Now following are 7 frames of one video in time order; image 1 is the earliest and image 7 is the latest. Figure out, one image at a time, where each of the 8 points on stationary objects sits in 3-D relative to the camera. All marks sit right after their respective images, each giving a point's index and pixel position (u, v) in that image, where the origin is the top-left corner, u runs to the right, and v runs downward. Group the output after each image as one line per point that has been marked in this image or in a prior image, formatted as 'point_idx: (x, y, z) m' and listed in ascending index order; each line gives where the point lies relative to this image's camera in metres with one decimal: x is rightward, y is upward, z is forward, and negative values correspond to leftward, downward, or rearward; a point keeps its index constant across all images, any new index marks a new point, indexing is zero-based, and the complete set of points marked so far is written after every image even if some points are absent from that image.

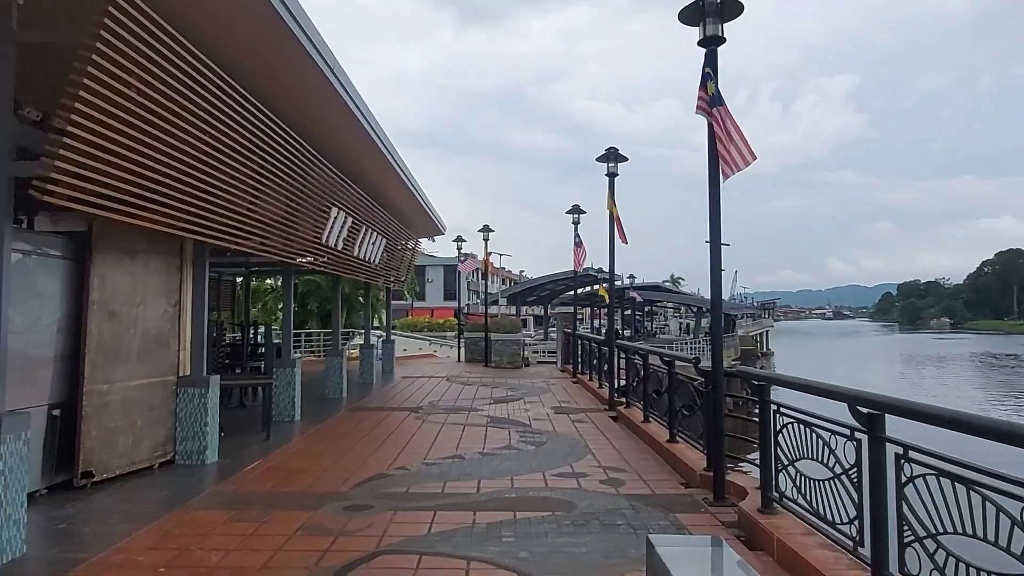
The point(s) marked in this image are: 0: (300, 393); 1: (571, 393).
0: (-2.7, -1.3, +8.8) m
1: (+1.0, -1.8, +12.0) m
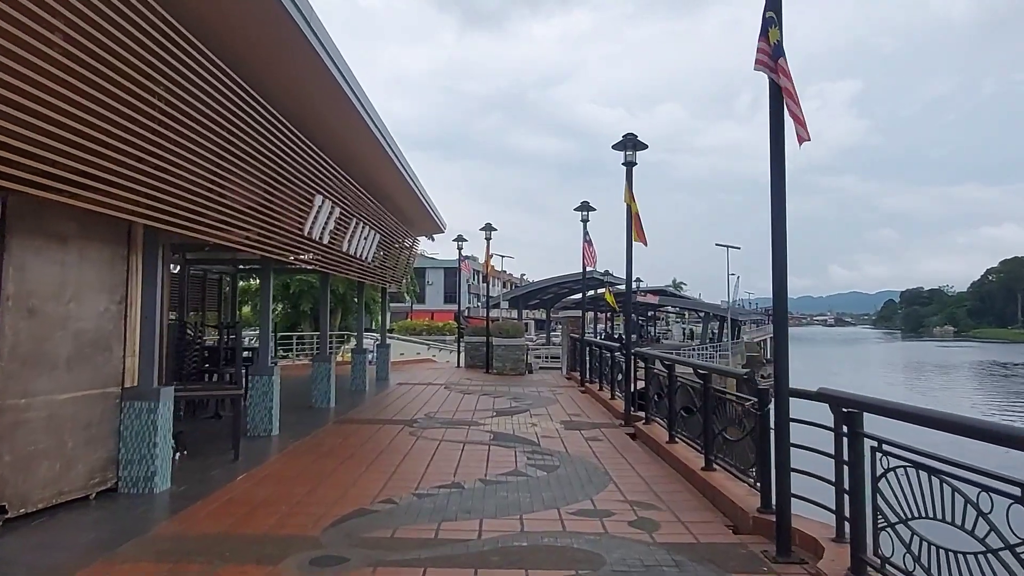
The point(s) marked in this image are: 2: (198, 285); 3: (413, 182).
0: (-2.7, -1.3, +7.8) m
1: (+1.1, -1.9, +11.0) m
2: (-6.7, 0.0, +14.6) m
3: (-1.8, +1.9, +12.8) m
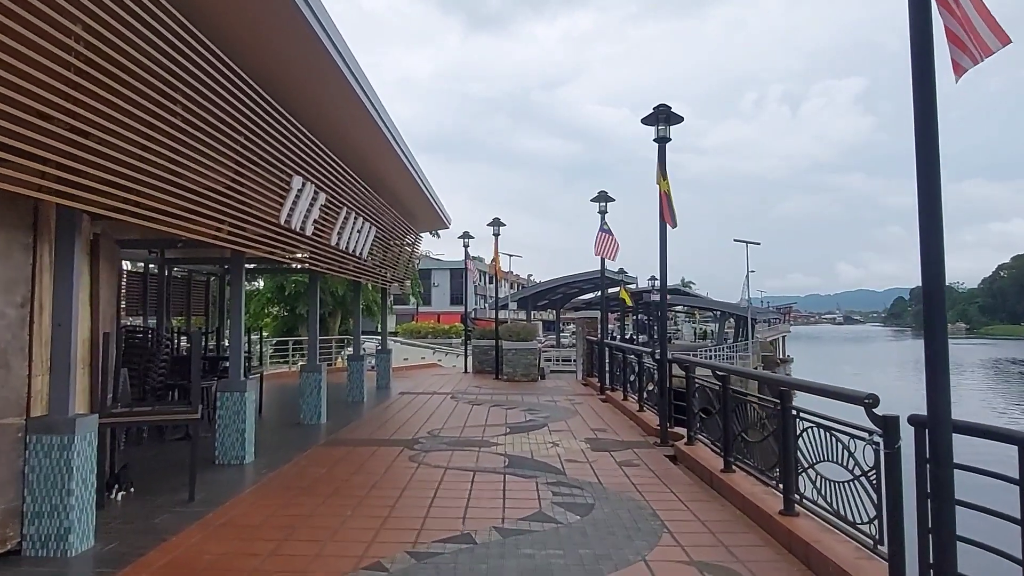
0: (-2.5, -1.3, +6.5) m
1: (+1.3, -1.8, +9.7) m
2: (-6.5, 0.0, +13.4) m
3: (-1.6, +1.9, +11.5) m
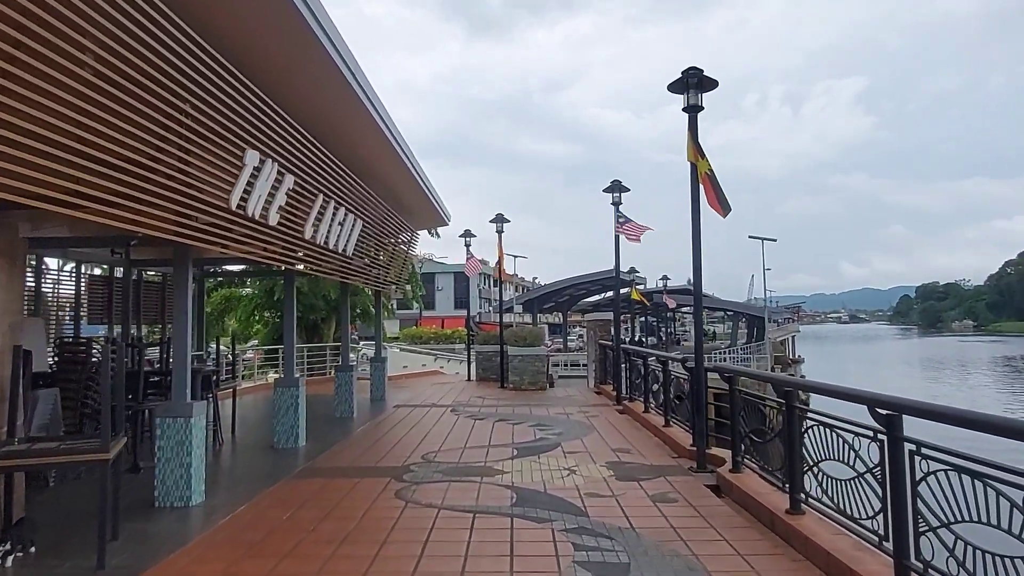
0: (-2.4, -1.3, +5.3) m
1: (+1.4, -1.8, +8.5) m
2: (-6.4, -0.1, +12.2) m
3: (-1.5, +1.9, +10.4) m
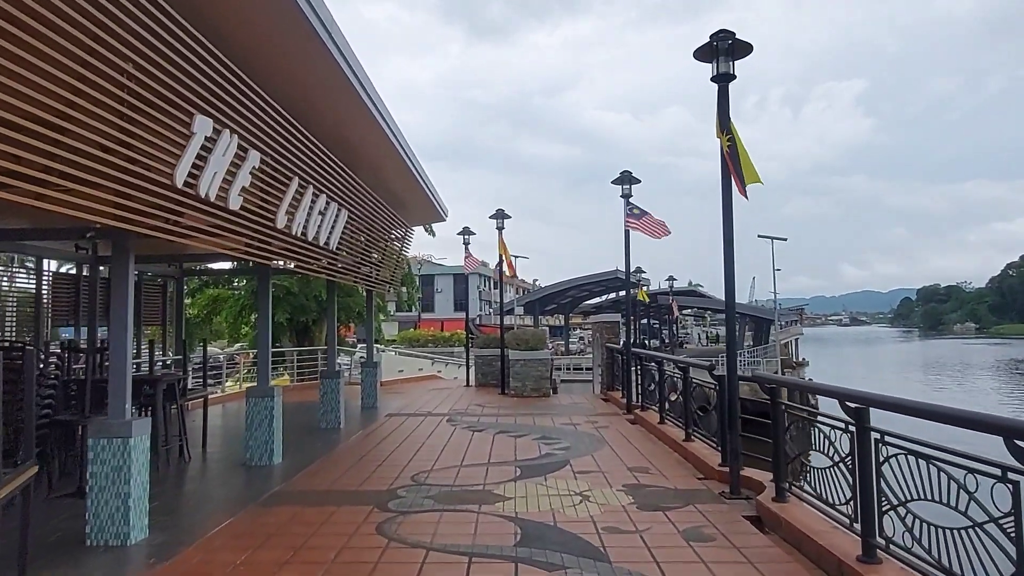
0: (-2.4, -1.3, +4.5) m
1: (+1.4, -1.8, +7.6) m
2: (-6.4, -0.1, +11.4) m
3: (-1.5, +1.9, +9.5) m
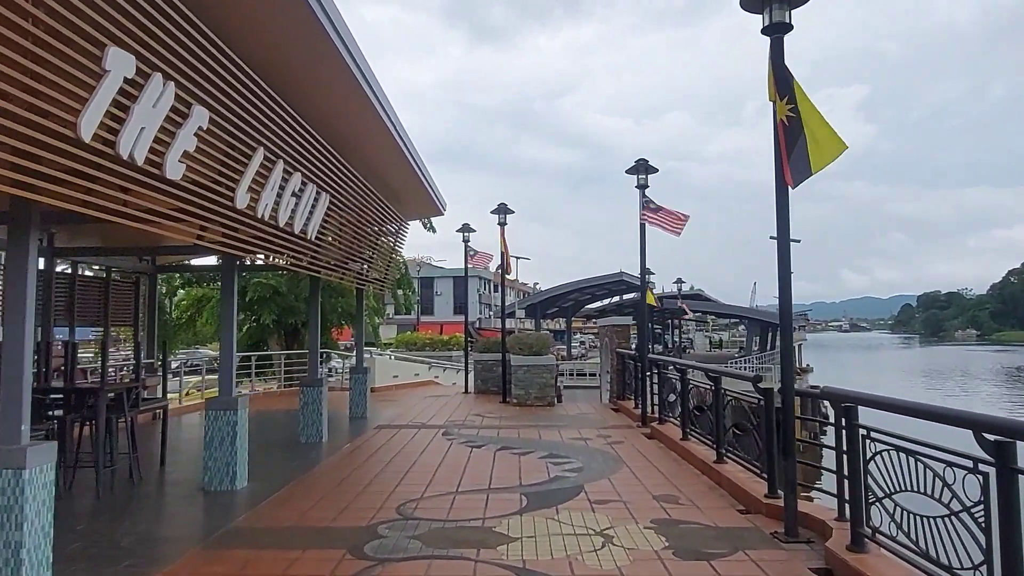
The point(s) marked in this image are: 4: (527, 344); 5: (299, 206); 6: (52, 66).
0: (-2.4, -1.2, +3.4) m
1: (+1.5, -1.8, +6.6) m
2: (-6.3, 0.0, +10.3) m
3: (-1.4, +1.9, +8.5) m
4: (+0.3, -1.1, +13.9) m
5: (-2.0, +0.8, +6.4) m
6: (-2.3, +1.1, +3.4) m
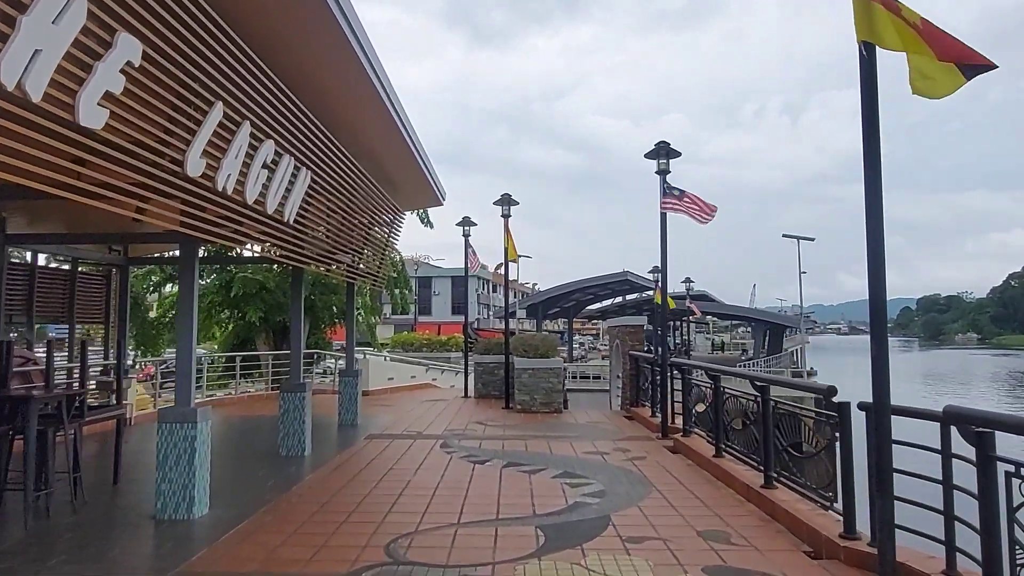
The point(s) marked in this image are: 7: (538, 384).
0: (-2.3, -1.1, +2.5) m
1: (+1.5, -1.7, +5.6) m
2: (-6.2, +0.1, +9.4) m
3: (-1.3, +2.0, +7.5) m
4: (+0.4, -1.1, +12.9) m
5: (-1.9, +0.8, +5.4) m
6: (-2.2, +1.2, +2.4) m
7: (+0.5, -1.7, +12.3) m
